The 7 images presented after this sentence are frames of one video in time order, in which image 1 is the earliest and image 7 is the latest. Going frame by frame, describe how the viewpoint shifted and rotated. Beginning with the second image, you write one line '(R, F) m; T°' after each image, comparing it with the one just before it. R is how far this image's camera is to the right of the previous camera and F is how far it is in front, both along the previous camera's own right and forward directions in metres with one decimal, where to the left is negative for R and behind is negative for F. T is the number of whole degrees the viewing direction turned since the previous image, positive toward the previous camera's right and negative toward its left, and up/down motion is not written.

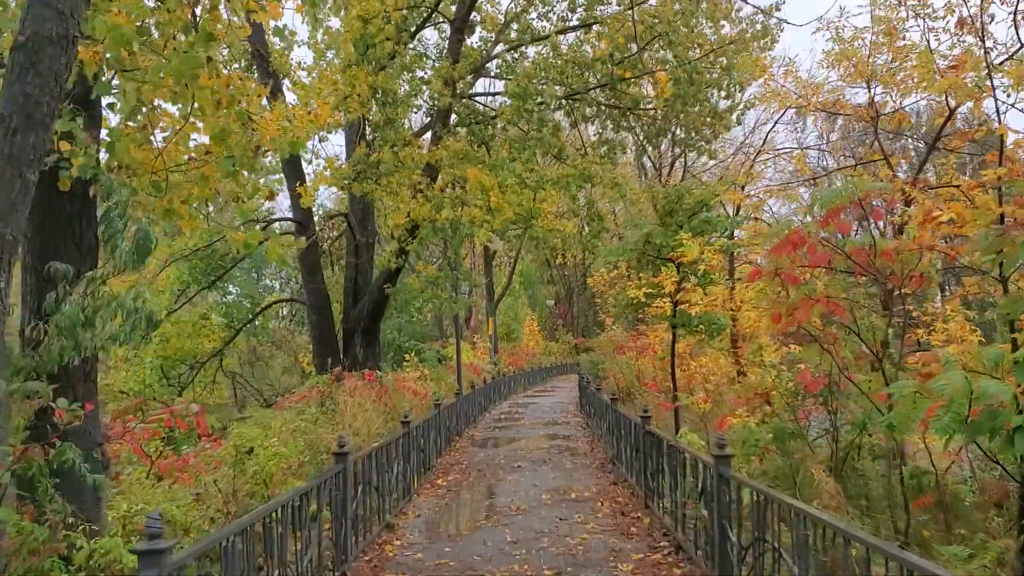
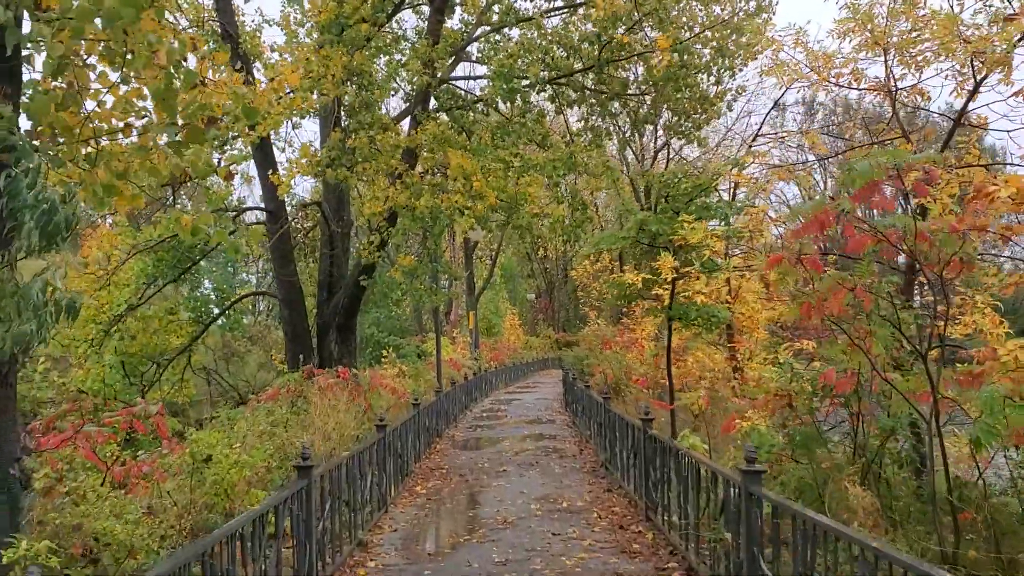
(0.0, +0.6) m; +1°
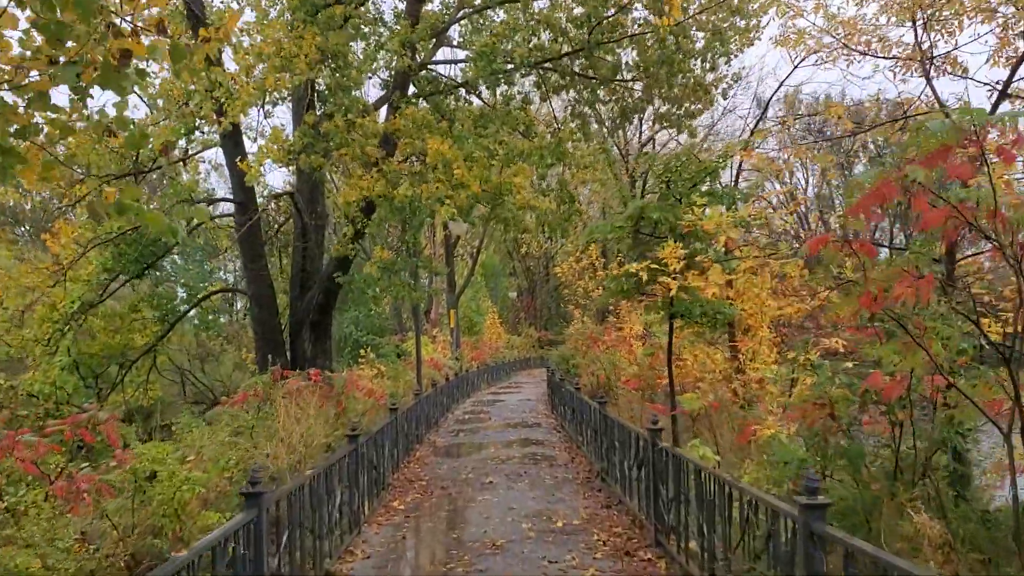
(-0.1, +0.8) m; +1°
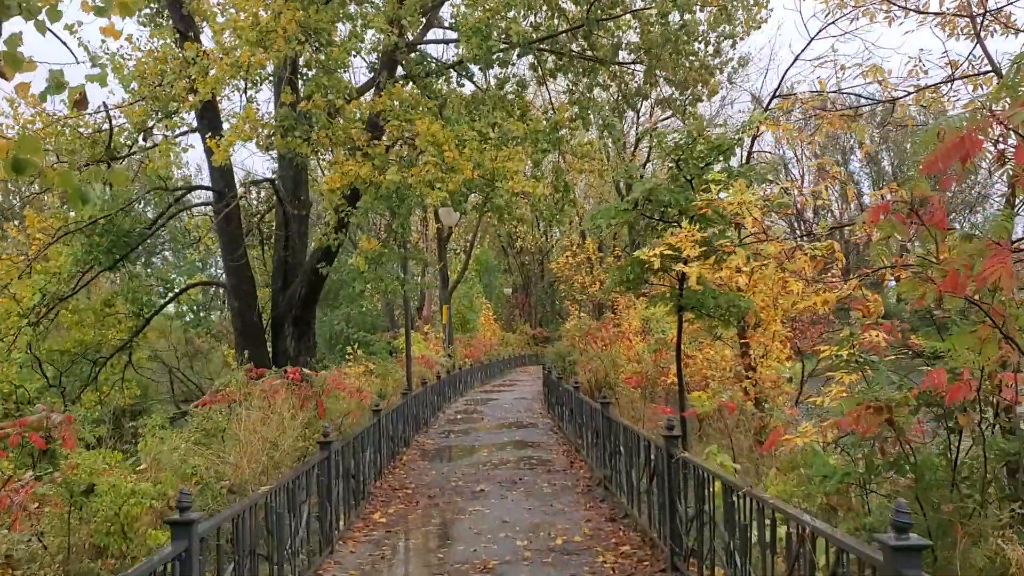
(0.0, +0.7) m; 0°
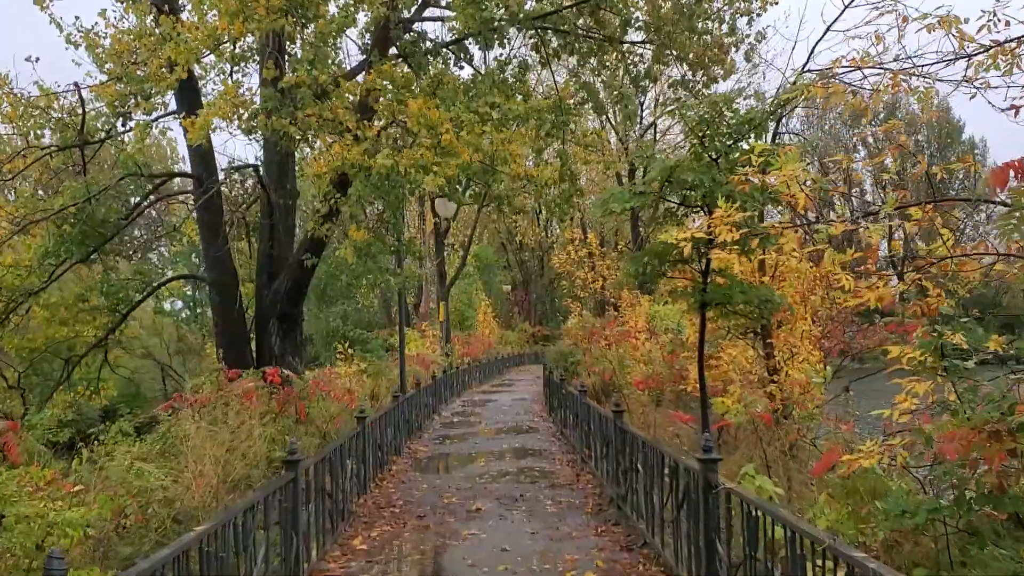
(0.0, +0.8) m; 0°
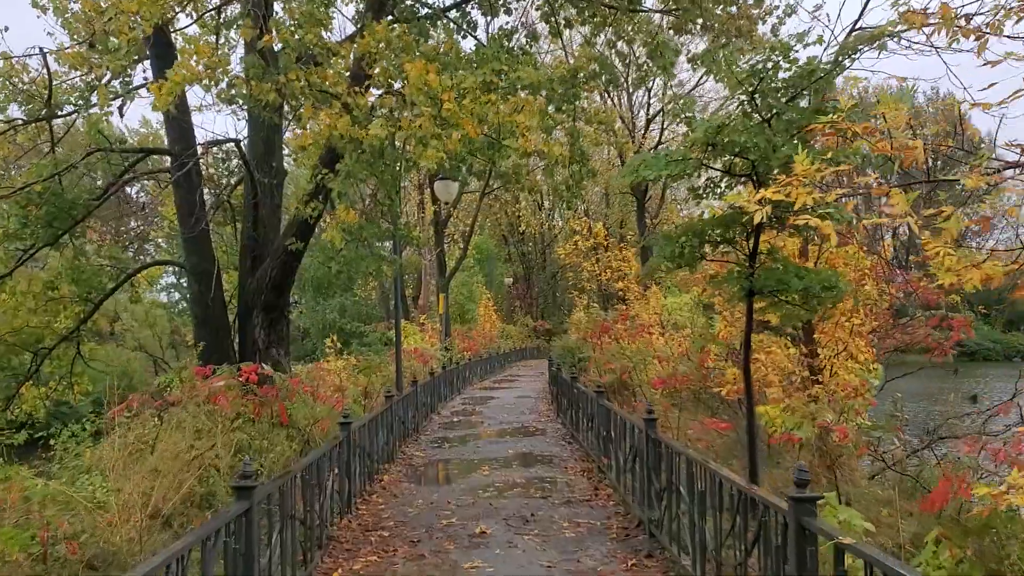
(-0.1, +1.0) m; 0°
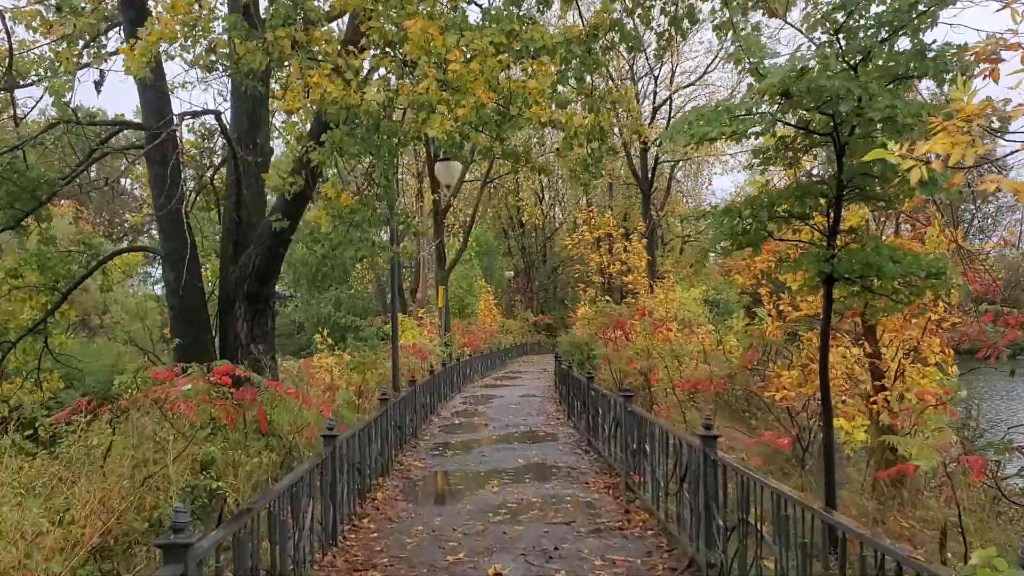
(-0.1, +1.0) m; 0°
